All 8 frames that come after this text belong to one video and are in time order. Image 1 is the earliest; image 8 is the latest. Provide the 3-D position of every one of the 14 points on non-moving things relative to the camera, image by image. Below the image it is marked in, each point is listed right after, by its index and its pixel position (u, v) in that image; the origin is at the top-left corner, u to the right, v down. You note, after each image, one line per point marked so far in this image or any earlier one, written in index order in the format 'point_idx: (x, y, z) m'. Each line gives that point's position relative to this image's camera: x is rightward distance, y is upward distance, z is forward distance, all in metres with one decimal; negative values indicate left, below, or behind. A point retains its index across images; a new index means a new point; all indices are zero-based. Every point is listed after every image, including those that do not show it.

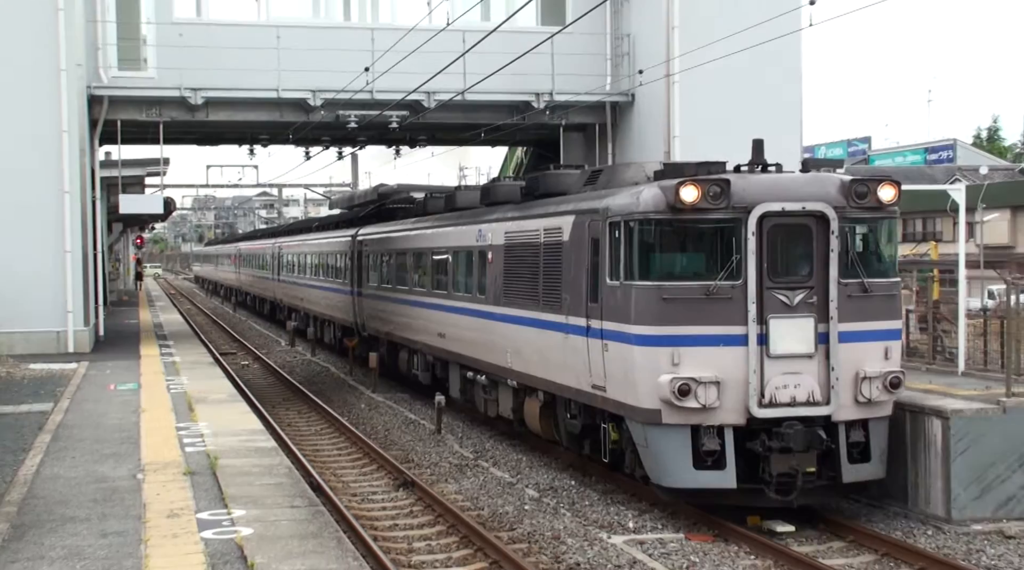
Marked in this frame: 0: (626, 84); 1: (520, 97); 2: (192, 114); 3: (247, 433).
0: (+1.6, +3.3, +18.3) m
1: (-0.1, +3.0, +18.0) m
2: (-5.5, +2.8, +18.1) m
3: (-2.7, -1.5, +10.3) m
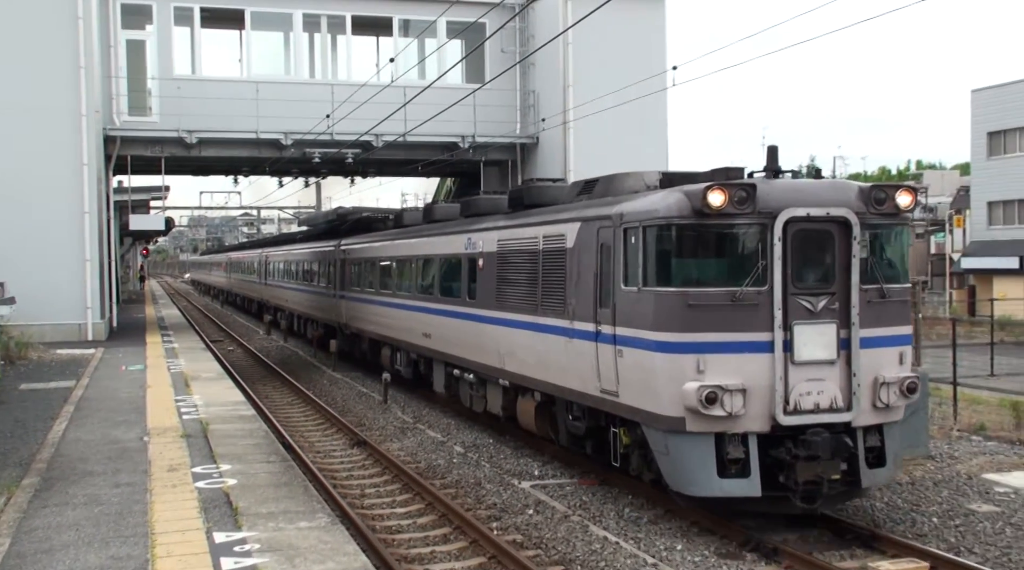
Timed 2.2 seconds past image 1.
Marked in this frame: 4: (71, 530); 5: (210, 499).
0: (+0.4, +3.3, +20.5) m
1: (-1.4, +3.0, +20.2) m
2: (-6.7, +2.7, +20.0) m
3: (-3.5, -1.5, +12.4) m
4: (-3.5, -2.0, +7.8) m
5: (-2.7, -1.9, +8.7) m
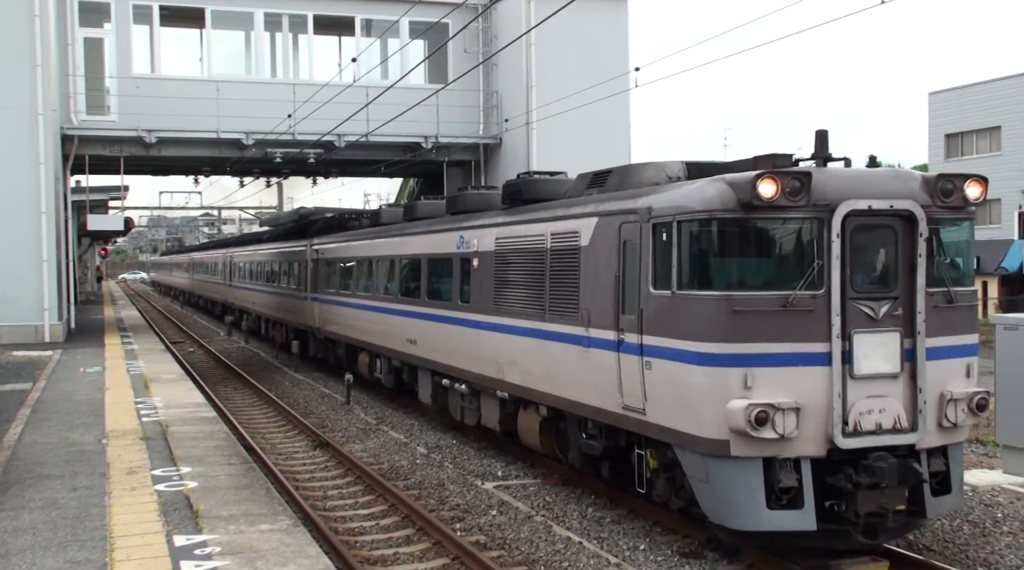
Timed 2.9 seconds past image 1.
0: (-0.3, +3.3, +20.6) m
1: (-2.1, +3.0, +20.1) m
2: (-7.4, +2.7, +19.8) m
3: (-4.0, -1.5, +12.3) m
4: (-3.8, -2.0, +7.7) m
5: (-3.0, -1.9, +8.6) m
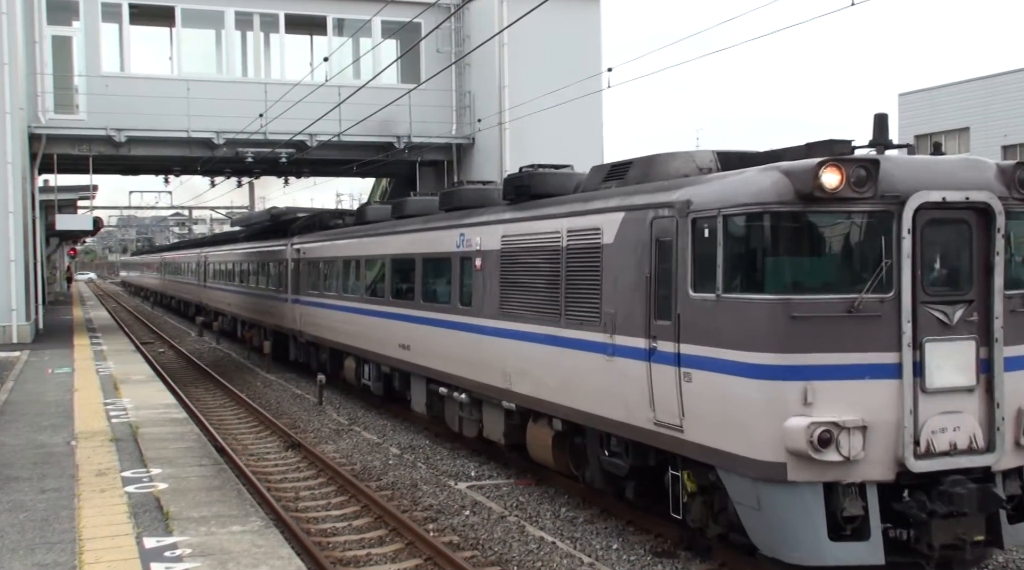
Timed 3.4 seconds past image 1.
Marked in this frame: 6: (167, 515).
0: (-0.9, +3.3, +20.6) m
1: (-2.6, +3.0, +20.1) m
2: (-7.9, +2.7, +19.6) m
3: (-4.3, -1.5, +12.2) m
4: (-4.1, -2.0, +7.6) m
5: (-3.3, -1.9, +8.5) m
6: (-2.9, -1.9, +8.2) m
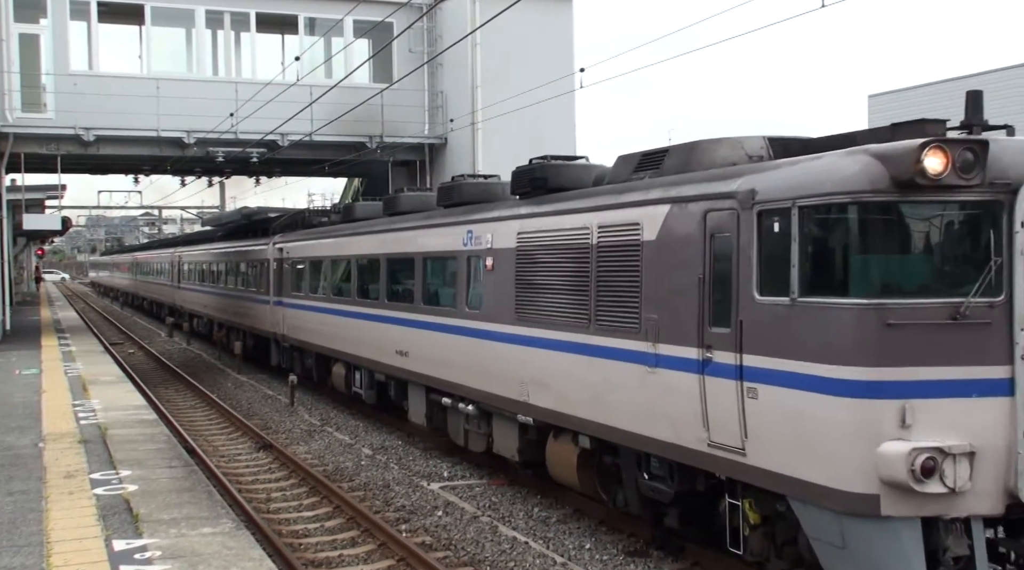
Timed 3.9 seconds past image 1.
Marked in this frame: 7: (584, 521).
0: (-1.5, +3.3, +20.6) m
1: (-3.2, +3.0, +20.0) m
2: (-8.5, +2.7, +19.4) m
3: (-4.7, -1.5, +12.1) m
4: (-4.3, -2.0, +7.6) m
5: (-3.5, -1.9, +8.5) m
6: (-3.1, -1.9, +8.1) m
7: (+0.6, -2.0, +8.1) m
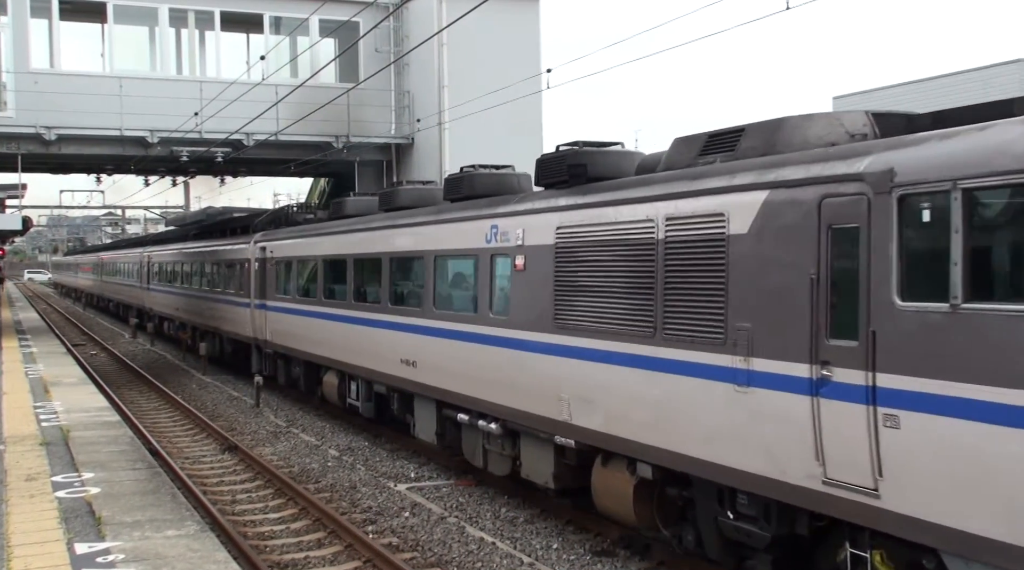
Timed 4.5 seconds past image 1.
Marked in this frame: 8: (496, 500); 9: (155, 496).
0: (-2.2, +3.3, +20.5) m
1: (-3.9, +3.0, +20.0) m
2: (-9.1, +2.7, +19.1) m
3: (-5.1, -1.5, +11.9) m
4: (-4.5, -2.0, +7.4) m
5: (-3.8, -1.9, +8.4) m
6: (-3.4, -1.9, +8.1) m
7: (+0.3, -2.0, +8.2) m
8: (-0.1, -2.0, +8.9) m
9: (-3.2, -1.9, +8.9) m
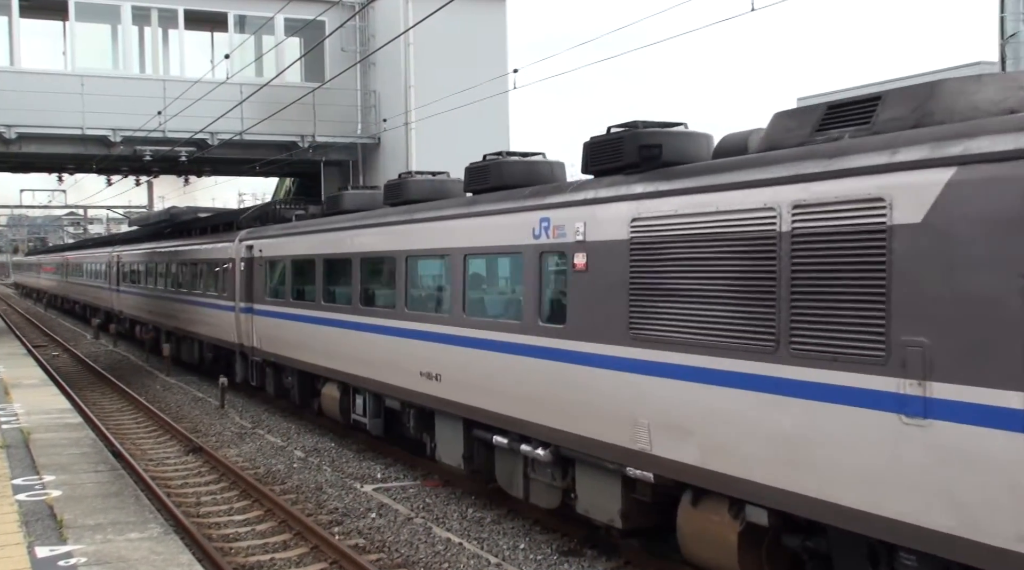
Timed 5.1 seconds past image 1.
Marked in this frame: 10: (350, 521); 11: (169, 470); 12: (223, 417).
0: (-2.9, +3.3, +20.5) m
1: (-4.6, +3.0, +19.8) m
2: (-9.8, +2.7, +18.8) m
3: (-5.5, -1.5, +11.8) m
4: (-4.8, -2.0, +7.3) m
5: (-4.1, -1.9, +8.3) m
6: (-3.7, -1.9, +8.0) m
7: (0.0, -2.0, +8.2) m
8: (-0.5, -2.0, +8.9) m
9: (-3.5, -1.9, +8.8) m
10: (-1.4, -2.0, +8.5) m
11: (-3.6, -2.0, +10.4) m
12: (-3.8, -1.7, +12.8) m
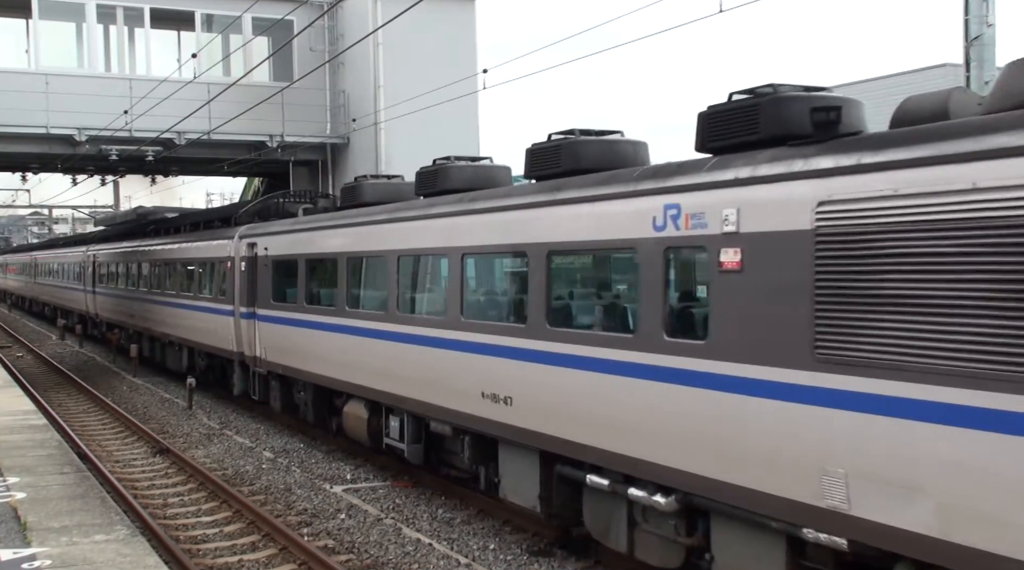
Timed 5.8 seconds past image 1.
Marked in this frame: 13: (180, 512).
0: (-3.5, +3.3, +20.4) m
1: (-5.2, +3.0, +19.8) m
2: (-10.4, +2.7, +18.6) m
3: (-5.9, -1.5, +11.7) m
4: (-5.0, -2.0, +7.2) m
5: (-4.3, -1.9, +8.2) m
6: (-3.9, -1.9, +7.9) m
7: (-0.2, -2.0, +8.2) m
8: (-0.7, -2.0, +9.0) m
9: (-3.8, -1.9, +8.7) m
10: (-1.7, -2.0, +8.5) m
11: (-4.0, -2.0, +10.3) m
12: (-4.2, -1.7, +12.8) m
13: (-3.1, -2.1, +9.0) m
